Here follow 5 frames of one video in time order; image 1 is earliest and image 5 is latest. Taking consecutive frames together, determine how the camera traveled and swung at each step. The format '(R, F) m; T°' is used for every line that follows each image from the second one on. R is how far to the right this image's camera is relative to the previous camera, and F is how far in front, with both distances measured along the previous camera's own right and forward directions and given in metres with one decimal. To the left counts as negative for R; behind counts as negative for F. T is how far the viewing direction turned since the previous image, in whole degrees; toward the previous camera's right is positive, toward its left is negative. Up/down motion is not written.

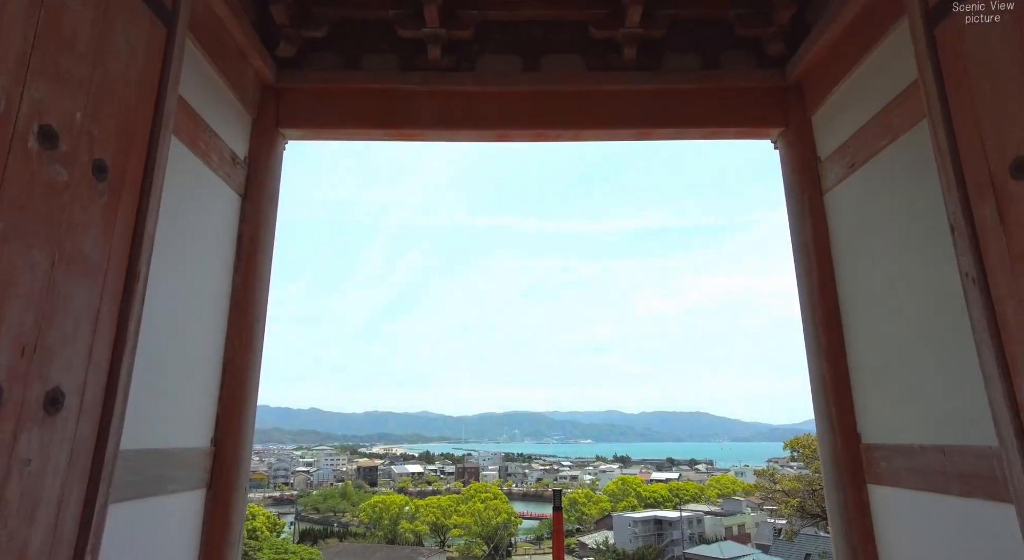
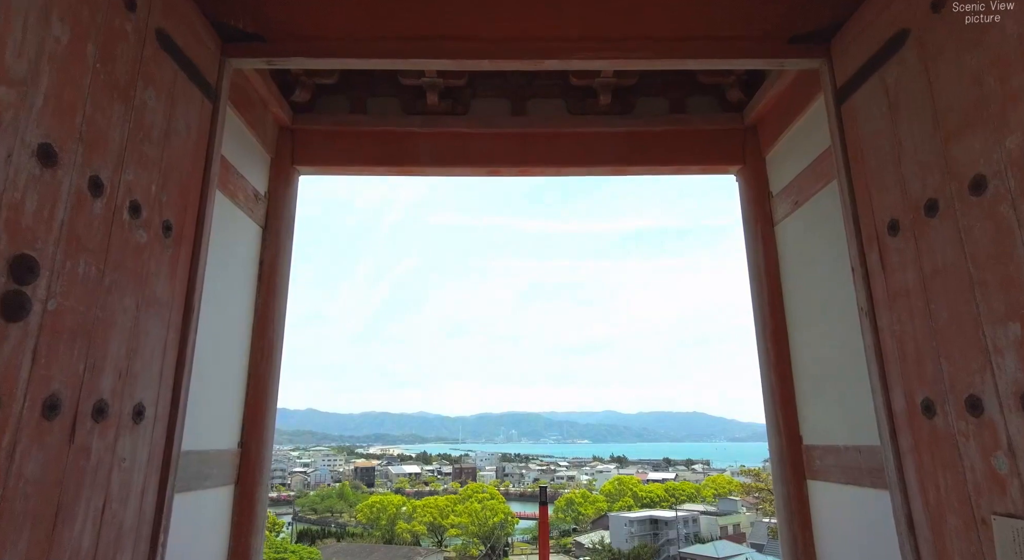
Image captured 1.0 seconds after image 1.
(0.0, -0.4) m; 0°
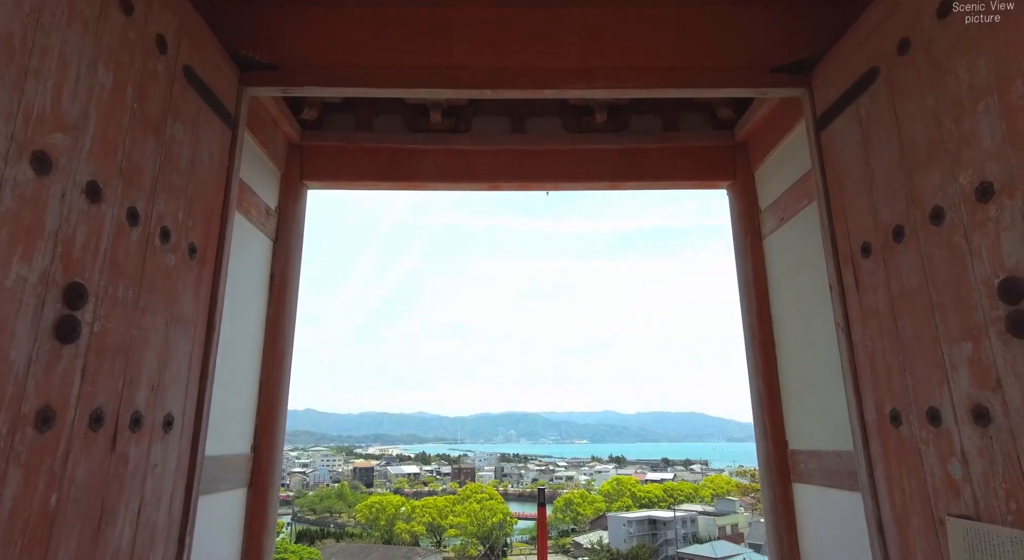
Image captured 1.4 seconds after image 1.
(0.0, -0.2) m; 0°
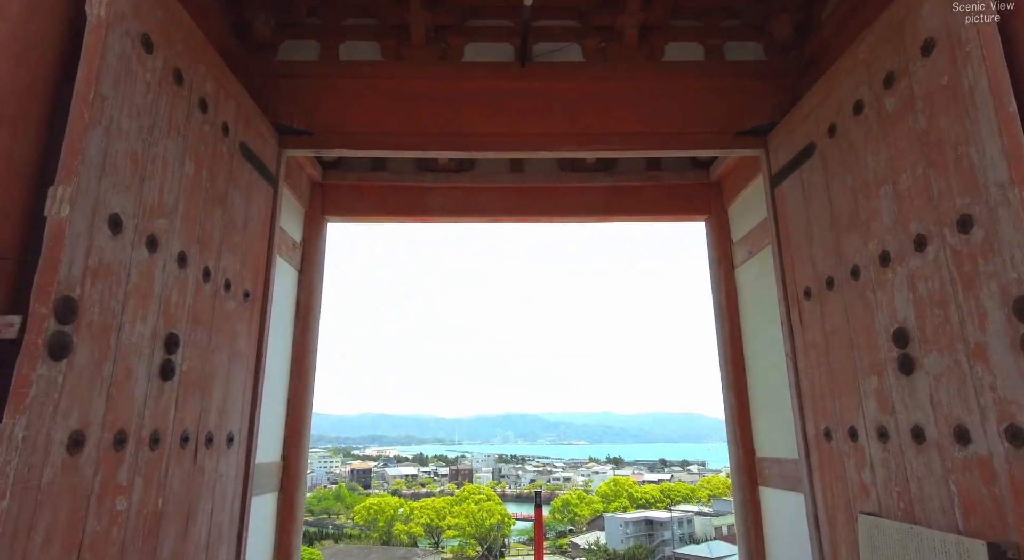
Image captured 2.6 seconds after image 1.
(0.0, -0.4) m; 0°
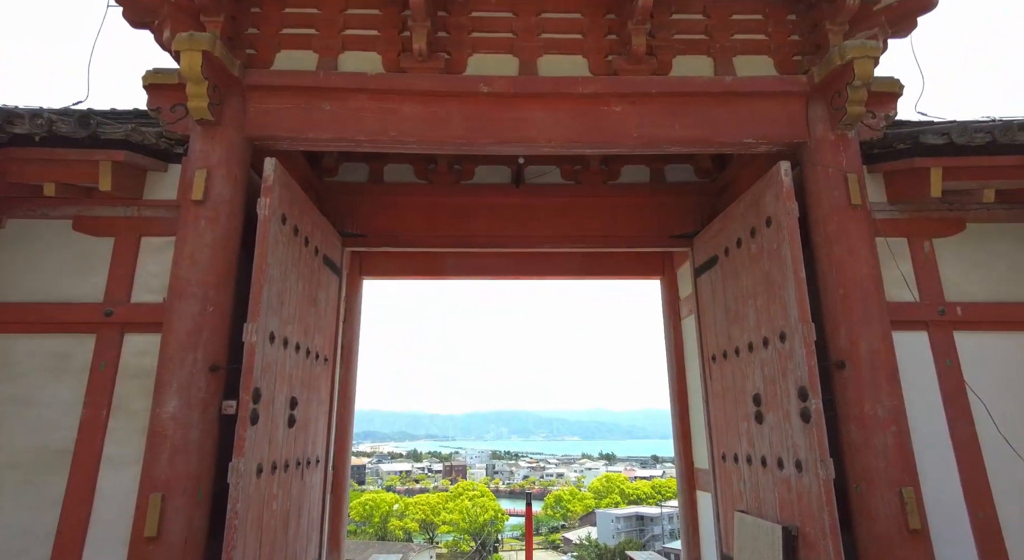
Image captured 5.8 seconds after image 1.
(0.0, -1.1) m; +1°
